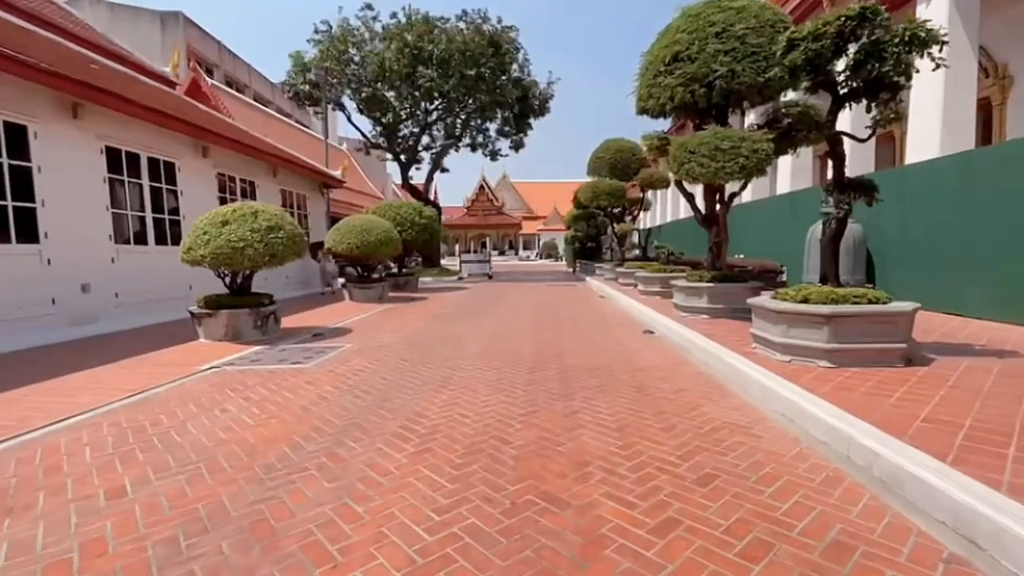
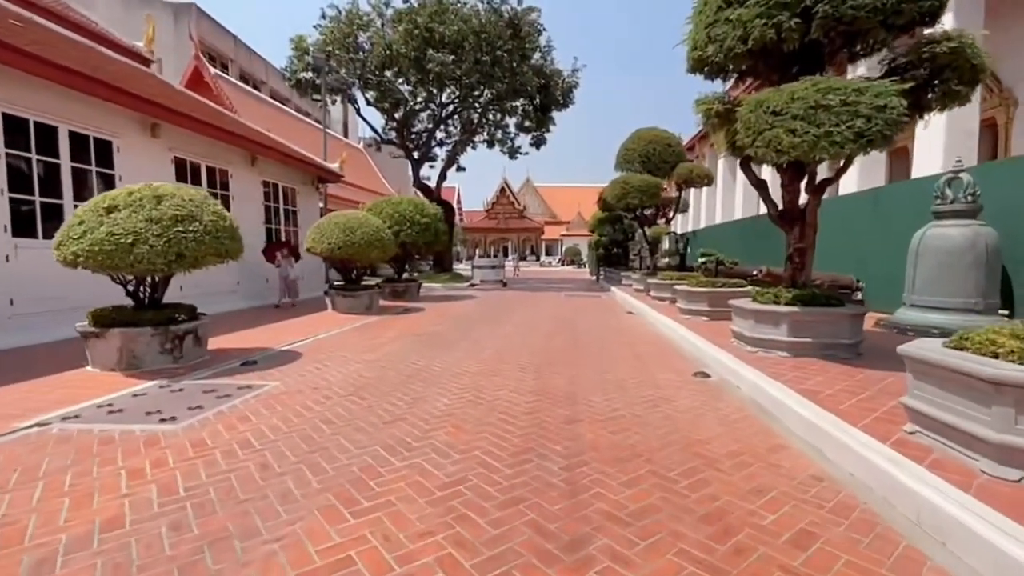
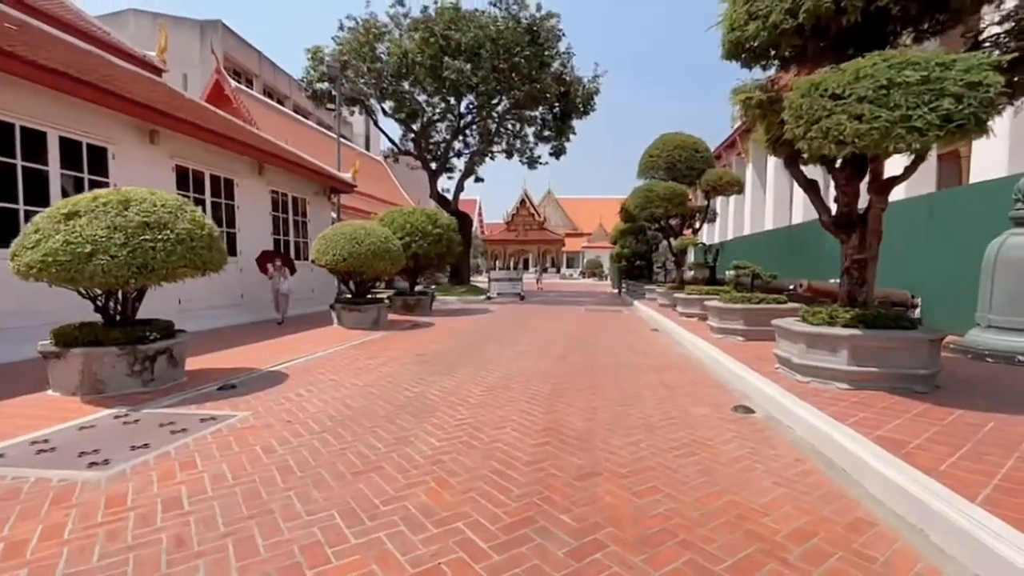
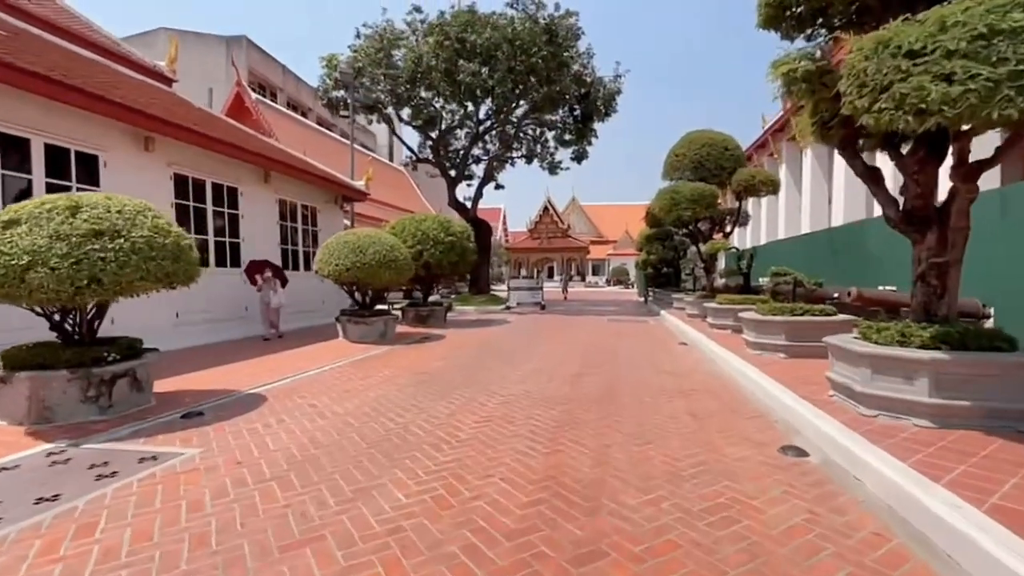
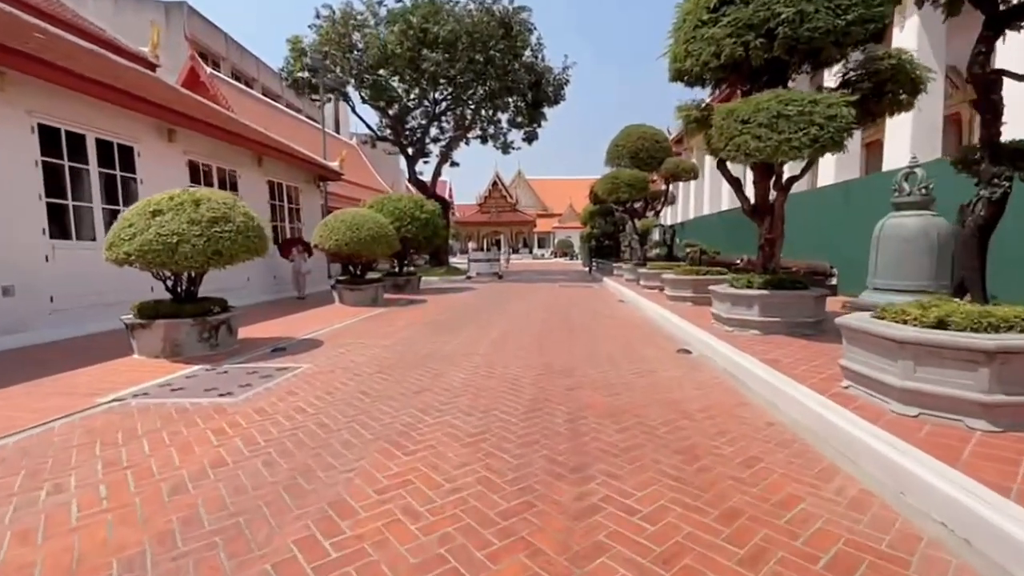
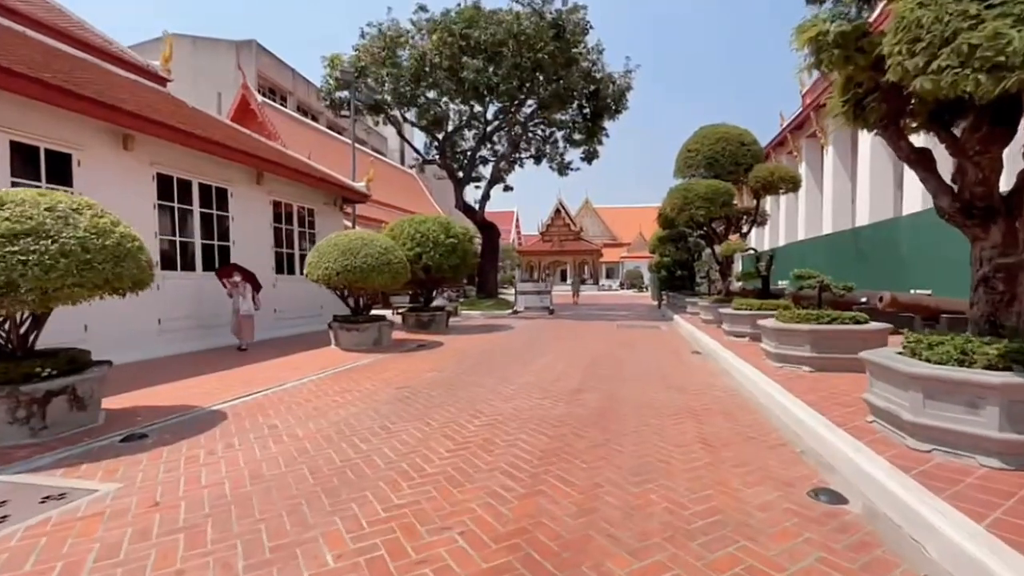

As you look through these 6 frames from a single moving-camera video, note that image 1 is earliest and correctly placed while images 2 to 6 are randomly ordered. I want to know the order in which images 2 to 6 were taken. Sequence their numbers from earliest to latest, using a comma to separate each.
5, 2, 3, 4, 6
